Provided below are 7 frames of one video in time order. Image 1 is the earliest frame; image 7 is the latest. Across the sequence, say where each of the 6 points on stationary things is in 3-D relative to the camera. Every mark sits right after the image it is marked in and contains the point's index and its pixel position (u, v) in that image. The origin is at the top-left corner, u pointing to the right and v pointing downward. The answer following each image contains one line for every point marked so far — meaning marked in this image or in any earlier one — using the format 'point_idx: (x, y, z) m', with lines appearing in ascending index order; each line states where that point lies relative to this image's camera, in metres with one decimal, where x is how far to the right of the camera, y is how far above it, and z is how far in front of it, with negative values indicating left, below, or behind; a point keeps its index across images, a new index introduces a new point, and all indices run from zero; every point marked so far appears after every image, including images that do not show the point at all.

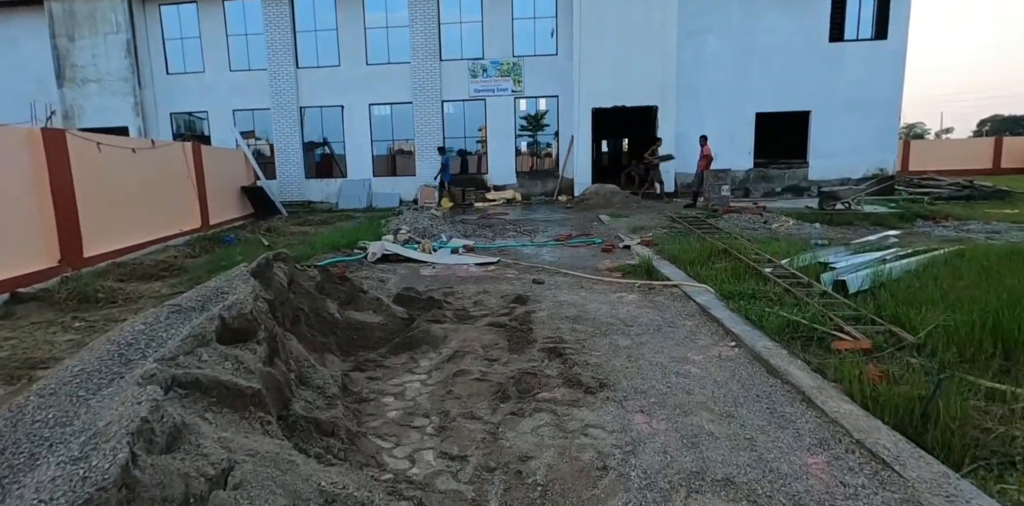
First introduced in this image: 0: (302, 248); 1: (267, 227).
0: (-3.0, +0.1, +7.1) m
1: (-4.9, +0.5, +10.0) m
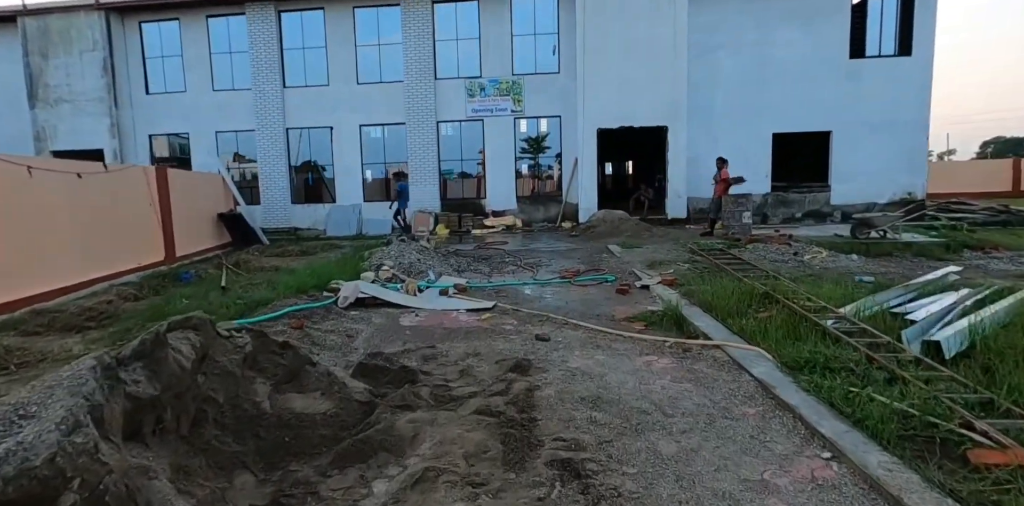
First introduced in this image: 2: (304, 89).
0: (-3.0, -0.4, +6.0) m
1: (-4.9, -0.1, +9.0) m
2: (-6.0, +4.8, +14.6) m
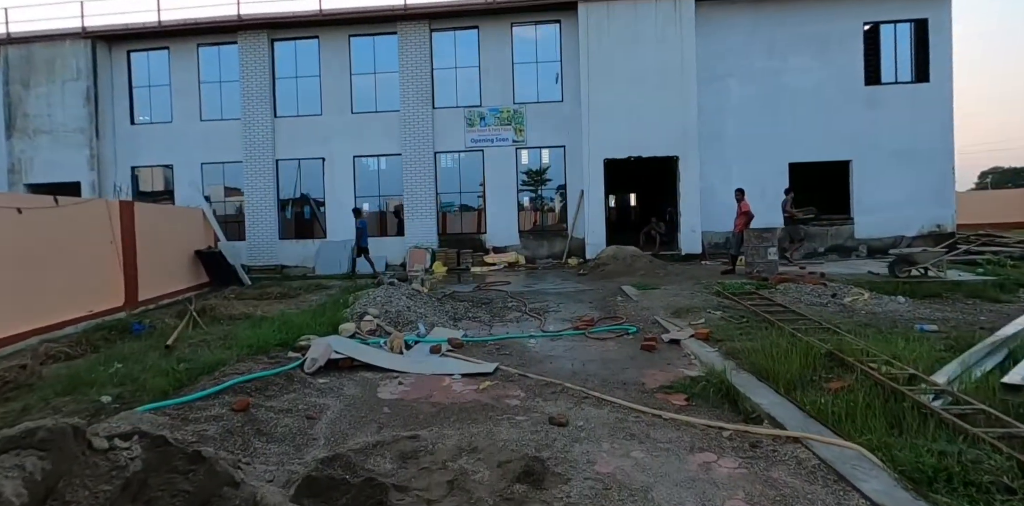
0: (-2.9, -0.9, +5.0) m
1: (-4.9, -0.8, +8.0) m
2: (-6.0, +3.7, +14.0) m
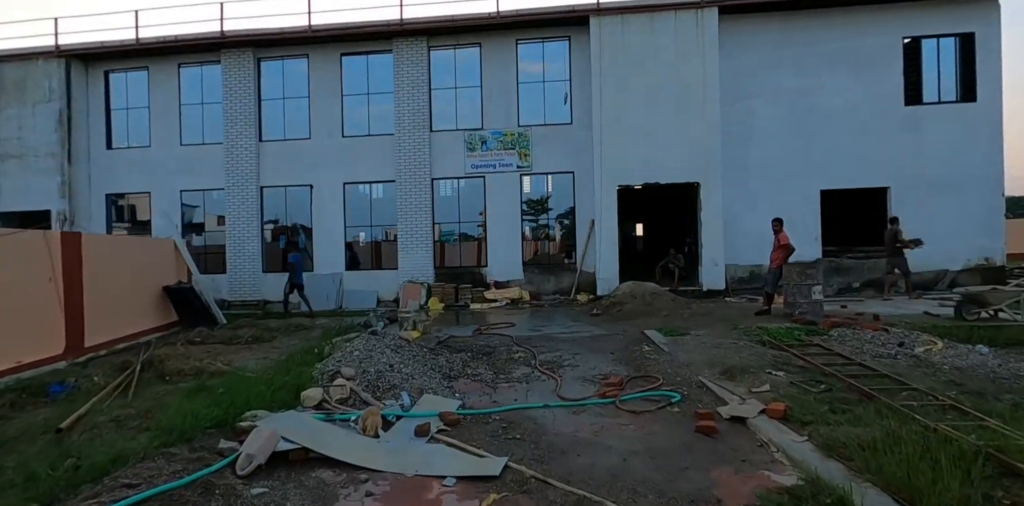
0: (-2.8, -1.3, +3.7) m
1: (-4.8, -1.4, +6.7) m
2: (-5.9, +2.8, +12.9) m
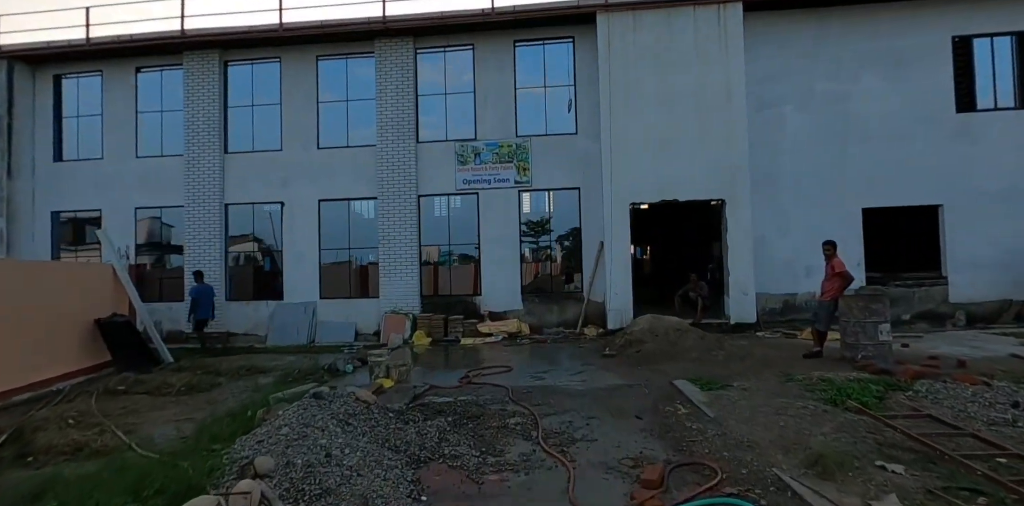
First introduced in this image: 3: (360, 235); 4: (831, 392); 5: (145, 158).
0: (-2.9, -1.5, +2.2) m
1: (-4.8, -1.7, +5.2) m
2: (-6.0, +2.2, +11.5) m
3: (-3.4, +0.4, +11.3) m
4: (+3.4, -1.5, +5.4) m
5: (-8.5, +2.2, +11.7) m
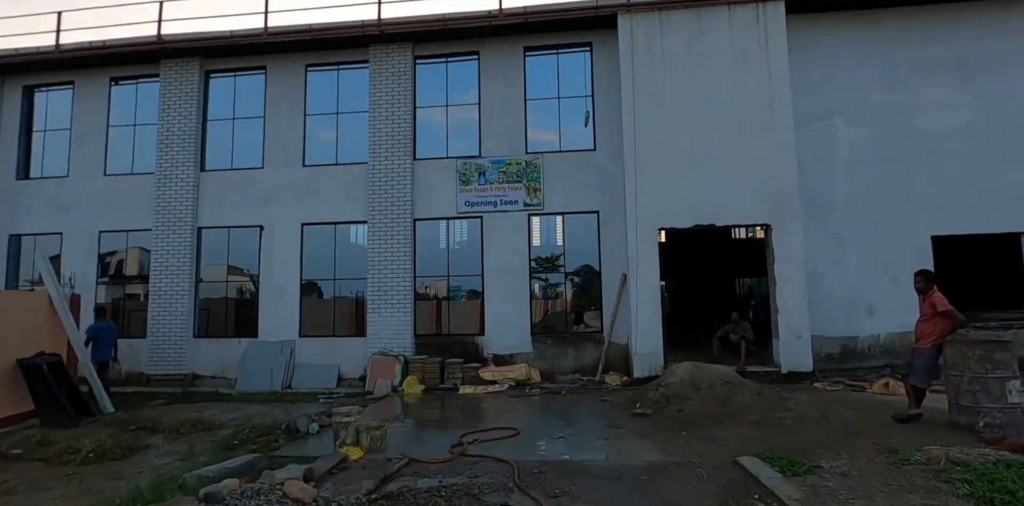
0: (-2.9, -1.5, +0.6) m
1: (-4.8, -1.8, +3.6) m
2: (-5.8, +1.6, +10.3) m
3: (-3.2, -0.2, +10.0) m
4: (+3.5, -1.7, +3.7) m
5: (-8.3, +1.6, +10.5) m
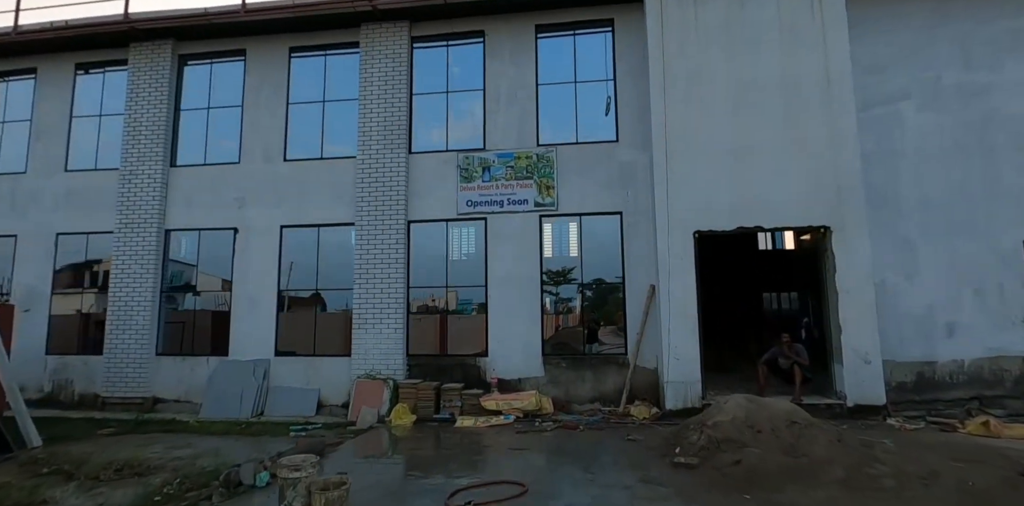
0: (-2.9, -1.3, -0.7) m
1: (-4.8, -1.8, +2.4) m
2: (-5.6, +1.5, +9.1) m
3: (-3.1, -0.3, +8.7) m
4: (+3.5, -1.7, +2.3) m
5: (-8.1, +1.5, +9.4) m
